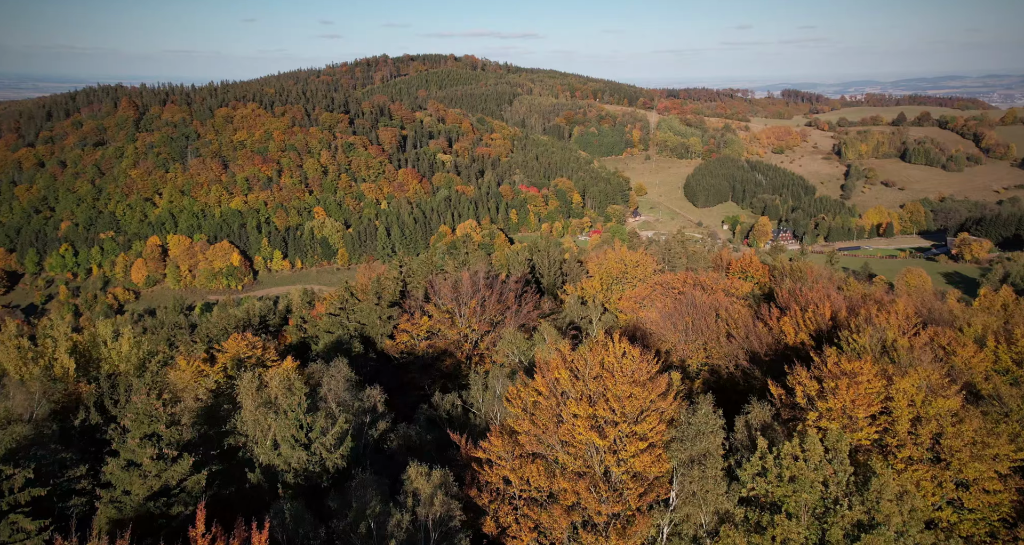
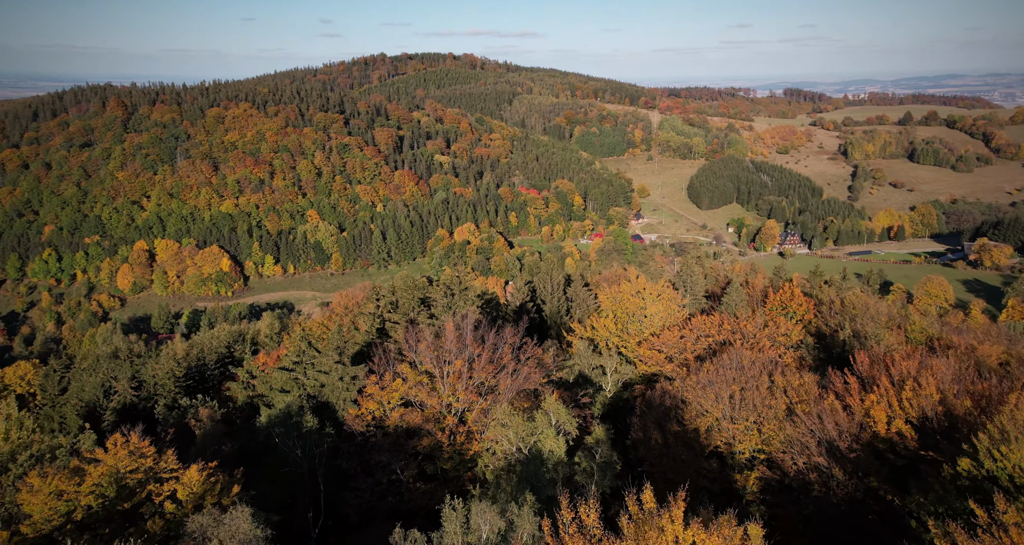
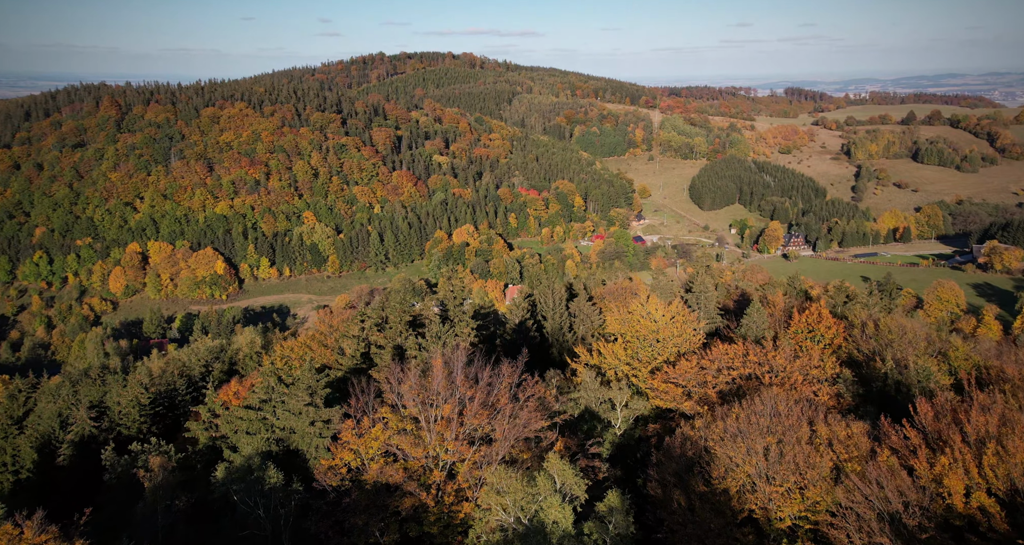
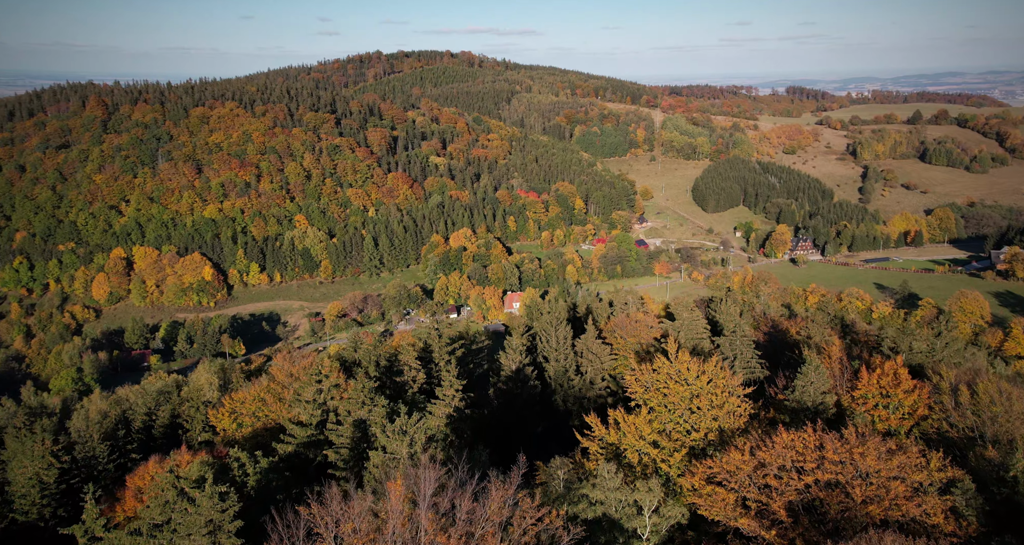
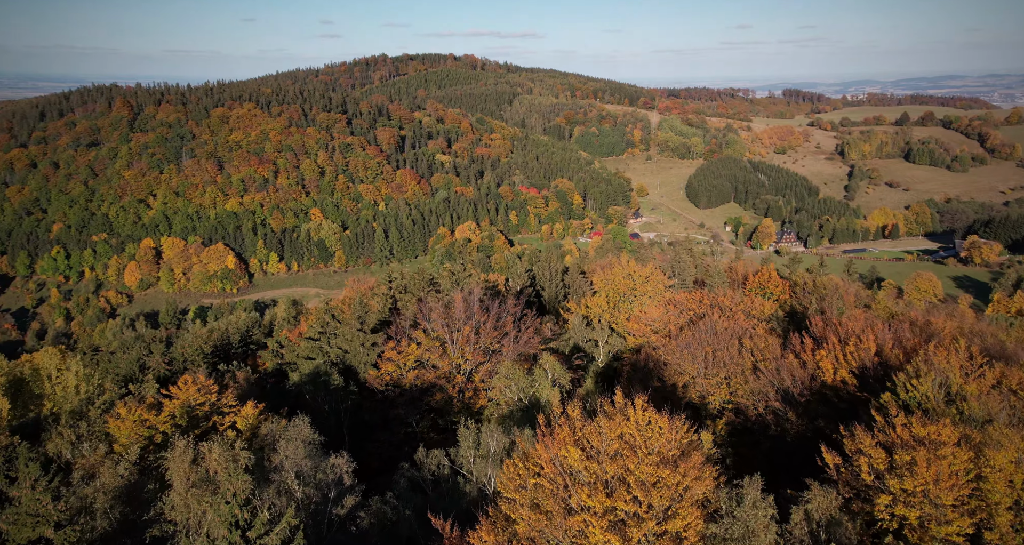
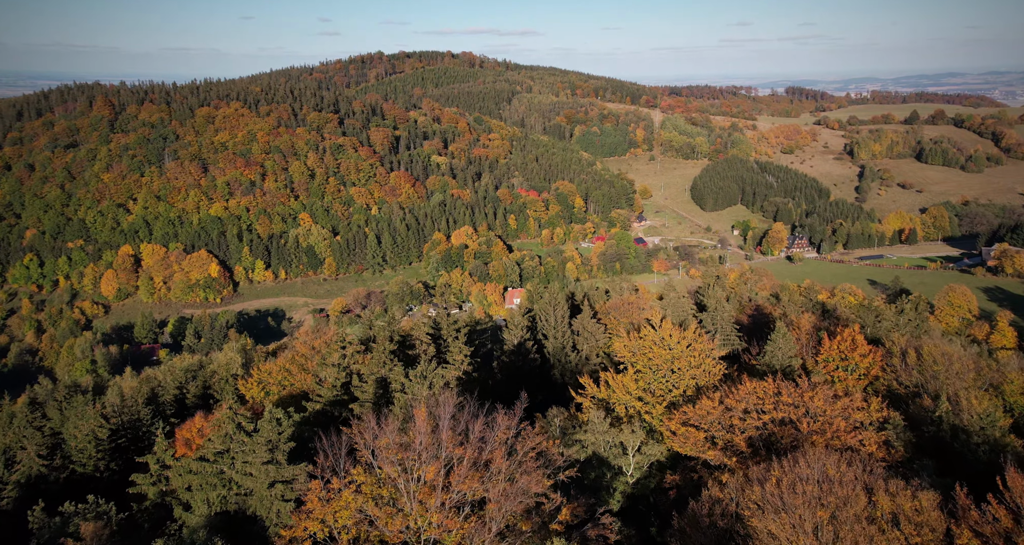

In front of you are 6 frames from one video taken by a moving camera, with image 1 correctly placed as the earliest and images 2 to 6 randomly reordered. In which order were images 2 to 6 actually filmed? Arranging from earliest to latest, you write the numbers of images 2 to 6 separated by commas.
5, 2, 3, 6, 4
